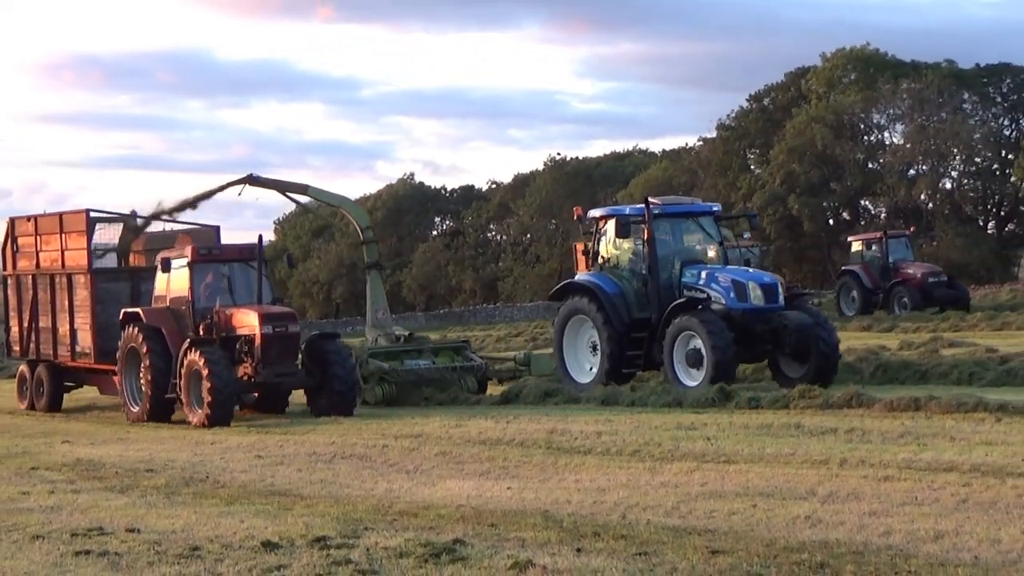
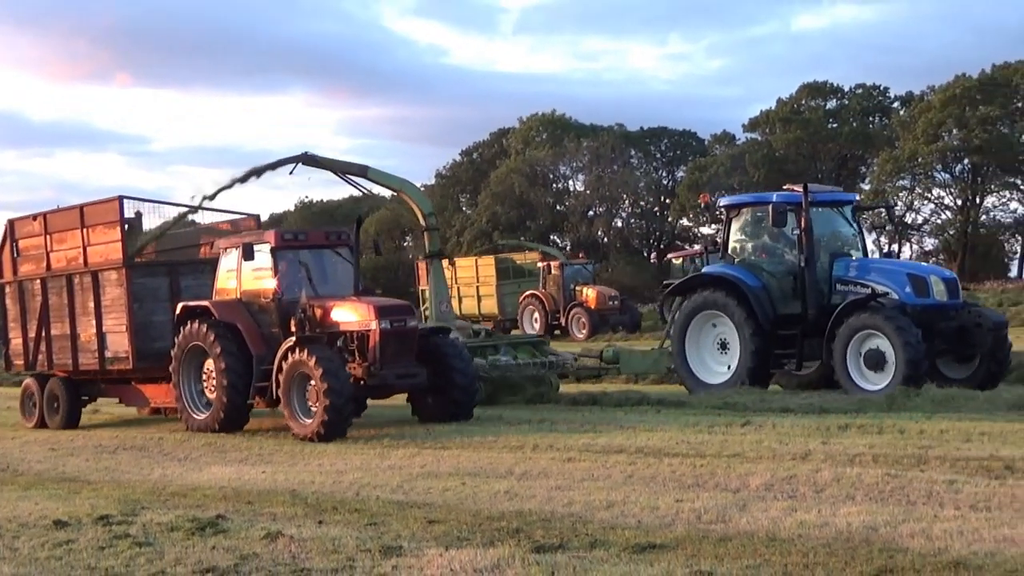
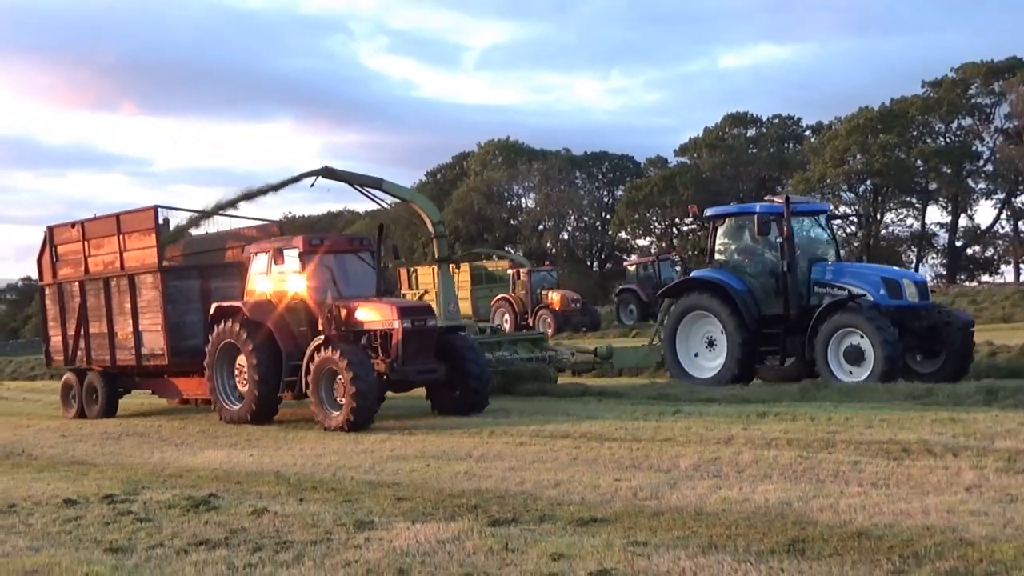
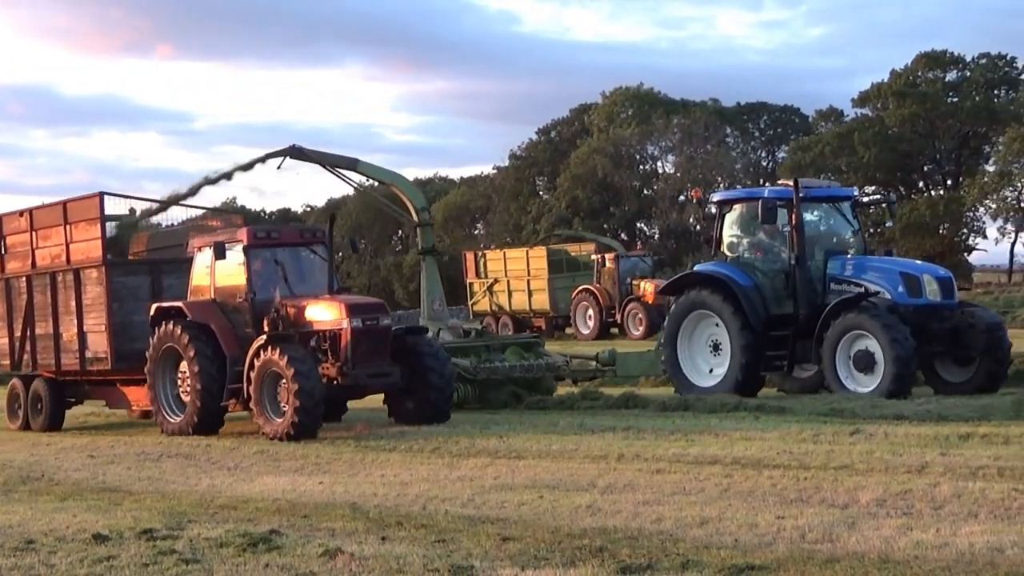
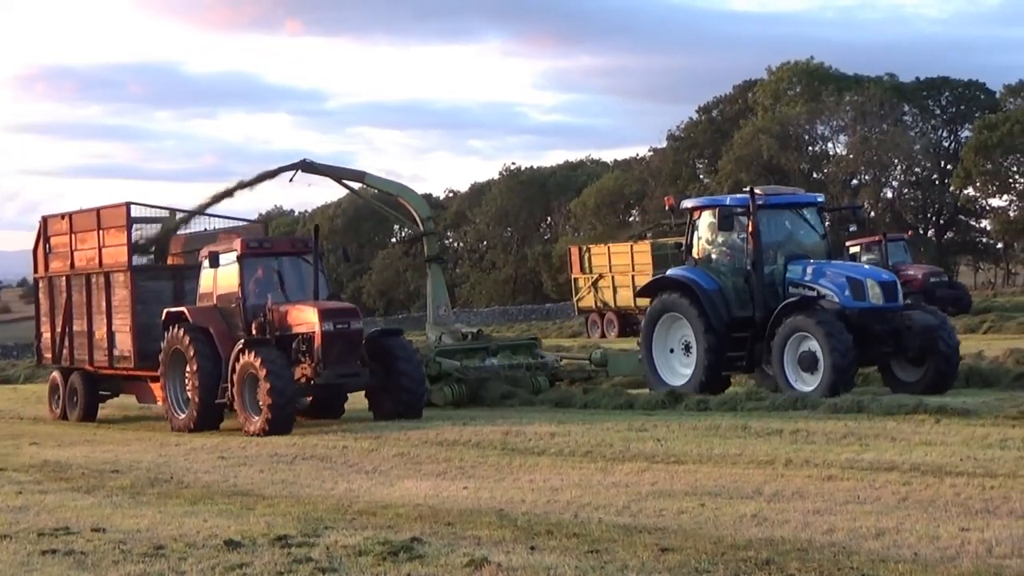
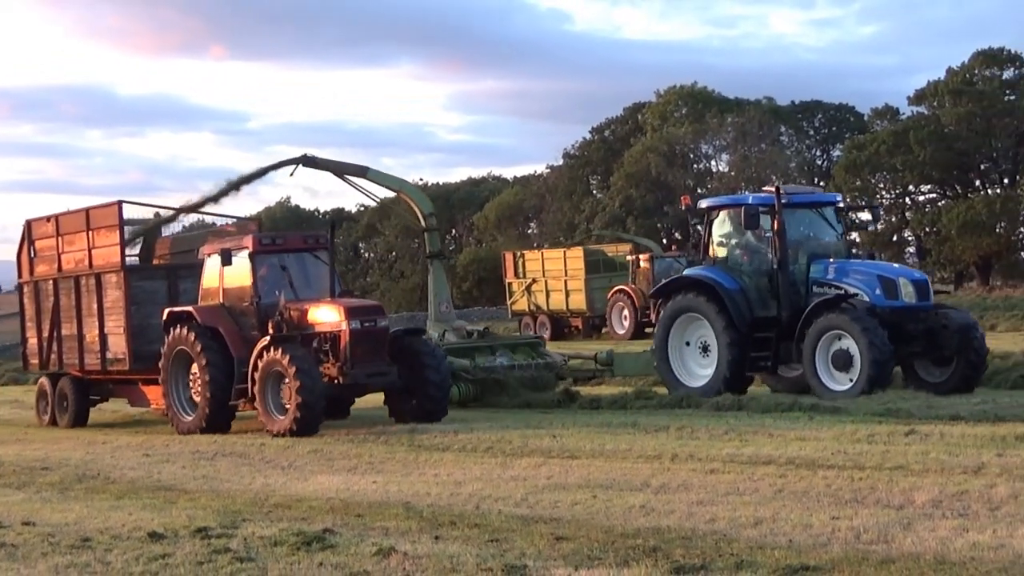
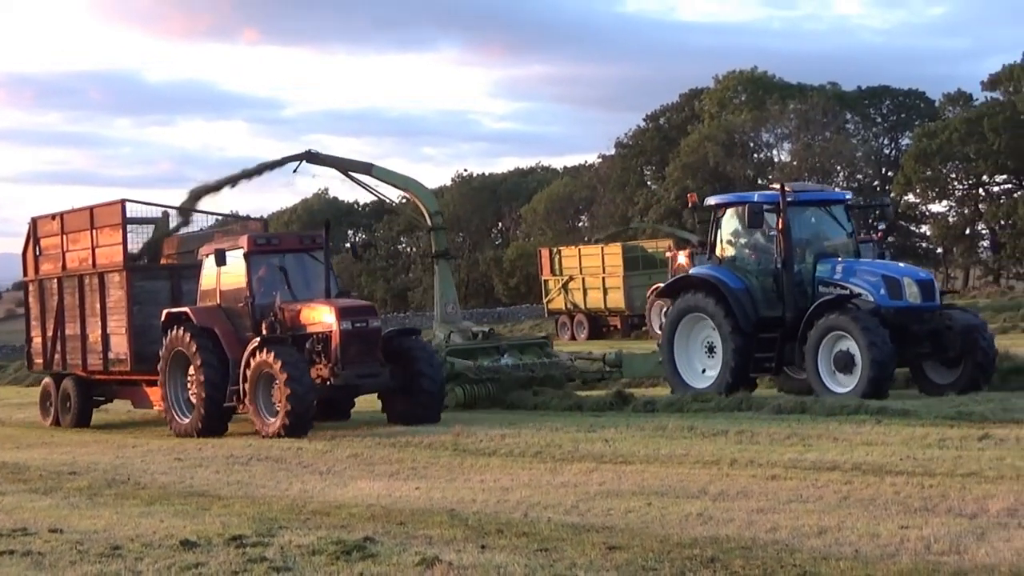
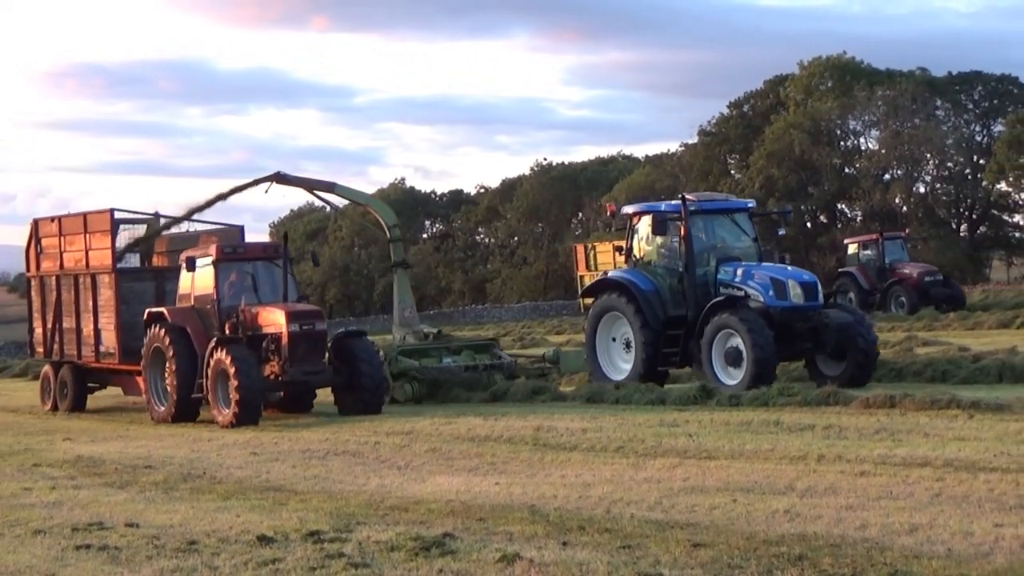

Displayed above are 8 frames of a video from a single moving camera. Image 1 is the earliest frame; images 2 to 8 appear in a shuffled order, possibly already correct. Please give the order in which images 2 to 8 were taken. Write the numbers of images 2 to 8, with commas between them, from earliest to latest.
8, 5, 7, 6, 4, 2, 3
